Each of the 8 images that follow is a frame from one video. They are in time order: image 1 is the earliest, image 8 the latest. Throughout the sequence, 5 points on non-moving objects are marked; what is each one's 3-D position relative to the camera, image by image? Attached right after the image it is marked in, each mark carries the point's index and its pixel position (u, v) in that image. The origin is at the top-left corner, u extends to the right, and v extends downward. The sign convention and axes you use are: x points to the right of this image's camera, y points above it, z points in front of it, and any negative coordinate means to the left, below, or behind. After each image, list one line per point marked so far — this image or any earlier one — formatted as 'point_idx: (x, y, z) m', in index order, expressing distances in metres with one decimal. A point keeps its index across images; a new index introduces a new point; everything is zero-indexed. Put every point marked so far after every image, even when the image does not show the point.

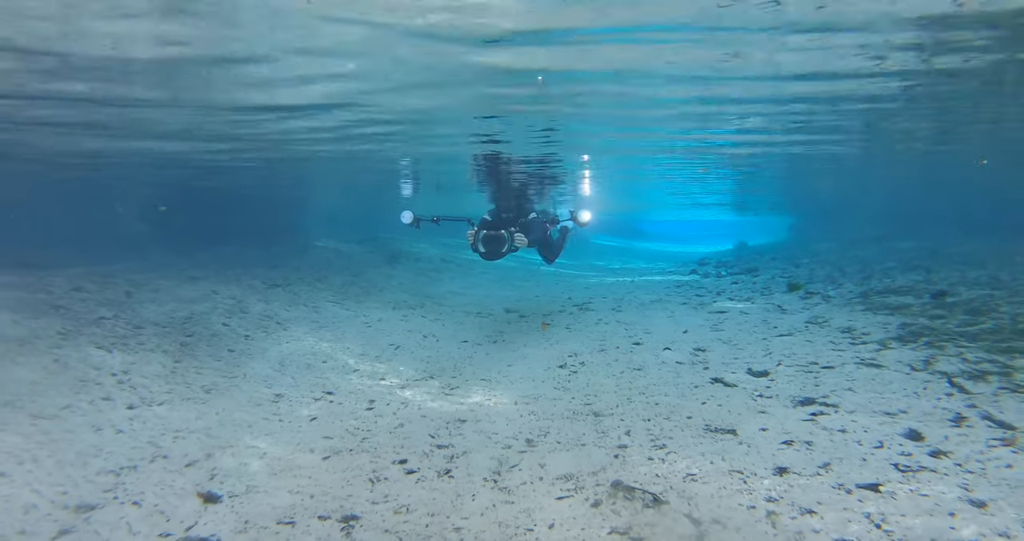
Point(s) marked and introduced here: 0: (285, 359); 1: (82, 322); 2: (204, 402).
0: (-2.4, -0.9, +8.0) m
1: (-4.6, -0.5, +8.2) m
2: (-2.5, -1.1, +6.2) m
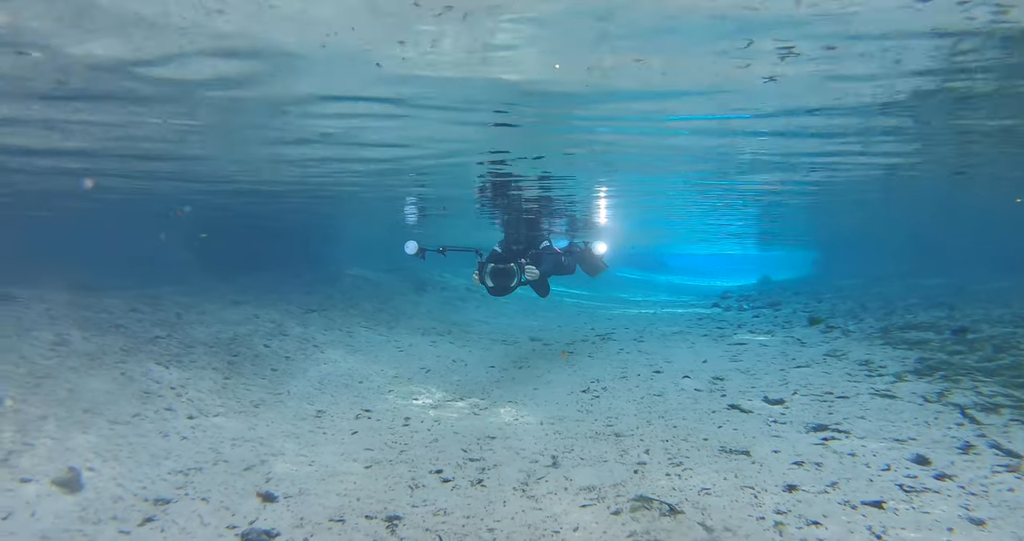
0: (-2.1, -1.2, +8.5) m
1: (-4.3, -0.8, +8.8) m
2: (-2.3, -1.3, +6.7) m
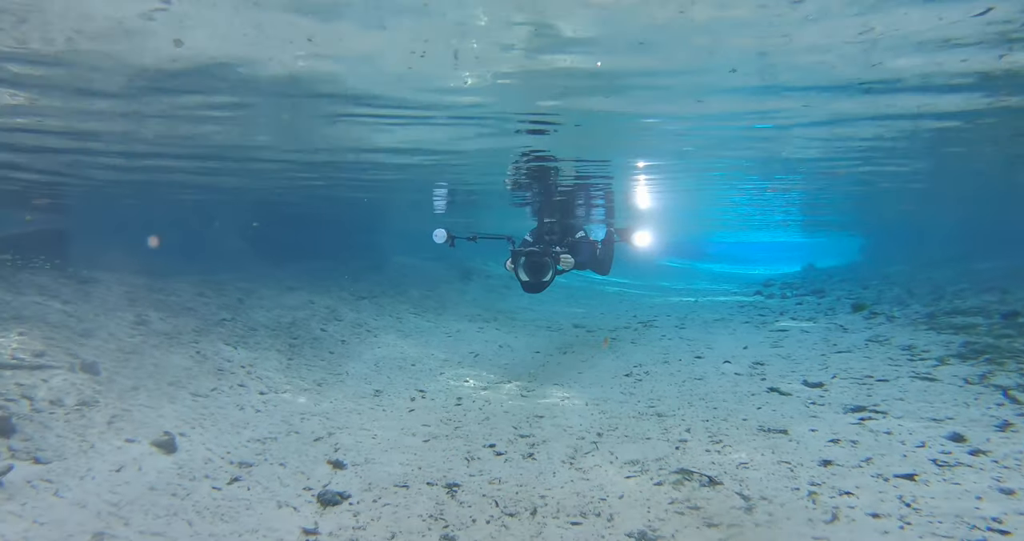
0: (-1.6, -1.1, +9.0) m
1: (-3.7, -0.6, +9.4) m
2: (-1.8, -1.2, +7.2) m
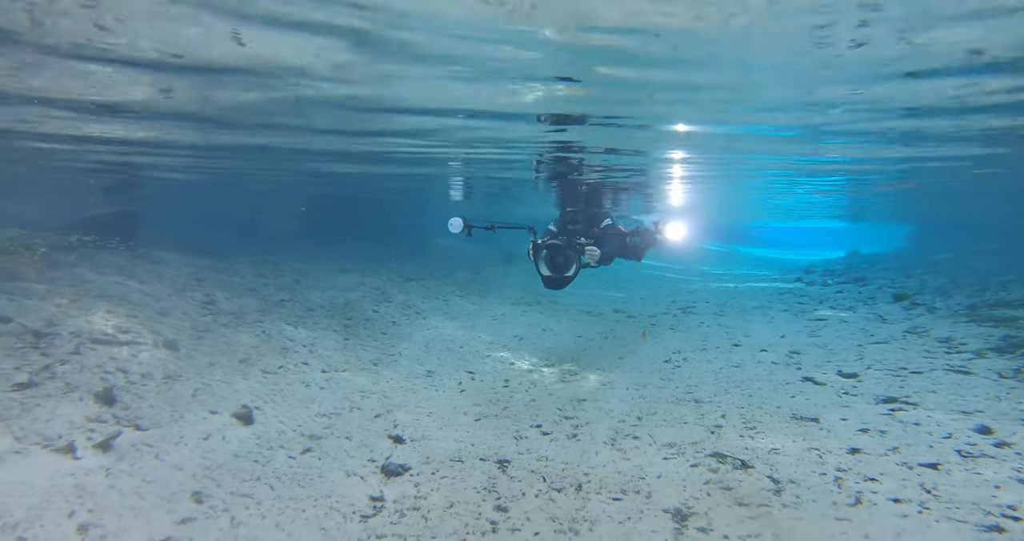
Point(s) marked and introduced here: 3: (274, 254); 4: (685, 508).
0: (-1.0, -0.9, +9.5) m
1: (-3.2, -0.4, +10.0) m
2: (-1.4, -1.0, +7.7) m
3: (-4.8, +0.3, +15.4) m
4: (+1.1, -1.5, +4.7) m
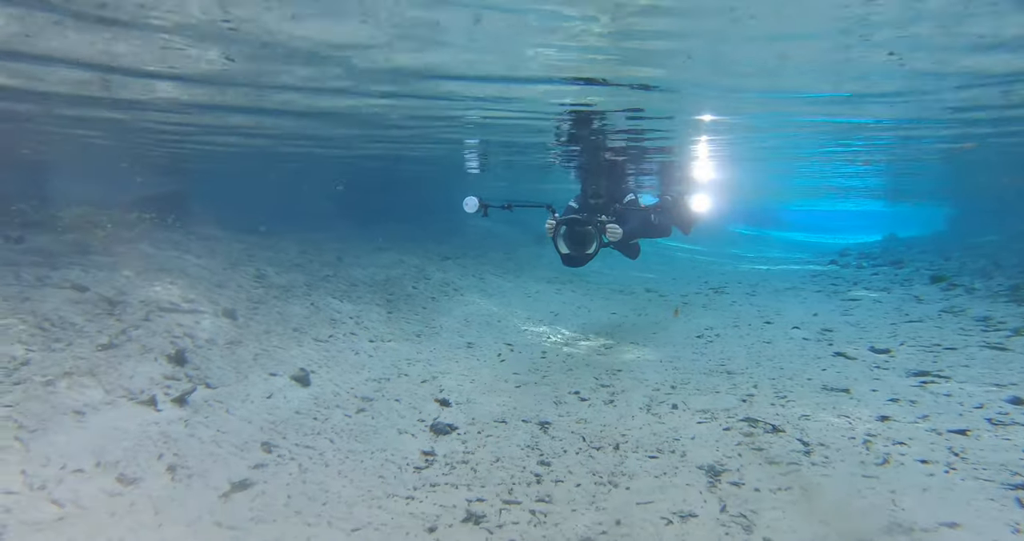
0: (-0.6, -0.6, +9.8) m
1: (-2.7, -0.1, +10.4) m
2: (-1.0, -0.8, +8.1) m
3: (-4.1, +0.8, +15.9) m
4: (+1.3, -1.3, +5.0) m
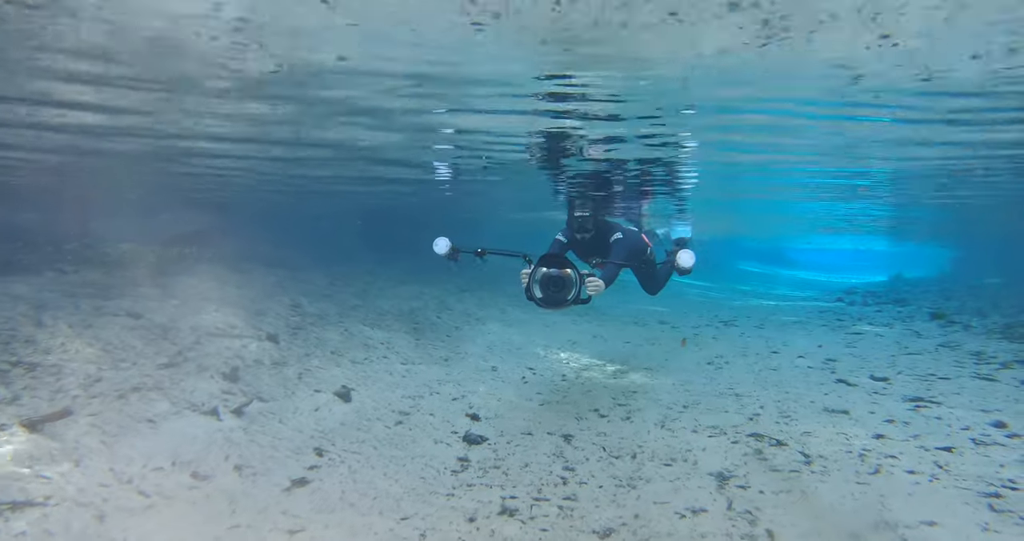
0: (-0.3, -1.0, +10.4) m
1: (-2.4, -0.5, +11.0) m
2: (-0.7, -1.1, +8.6) m
3: (-3.8, +0.1, +16.5) m
4: (+1.5, -1.5, +5.5) m
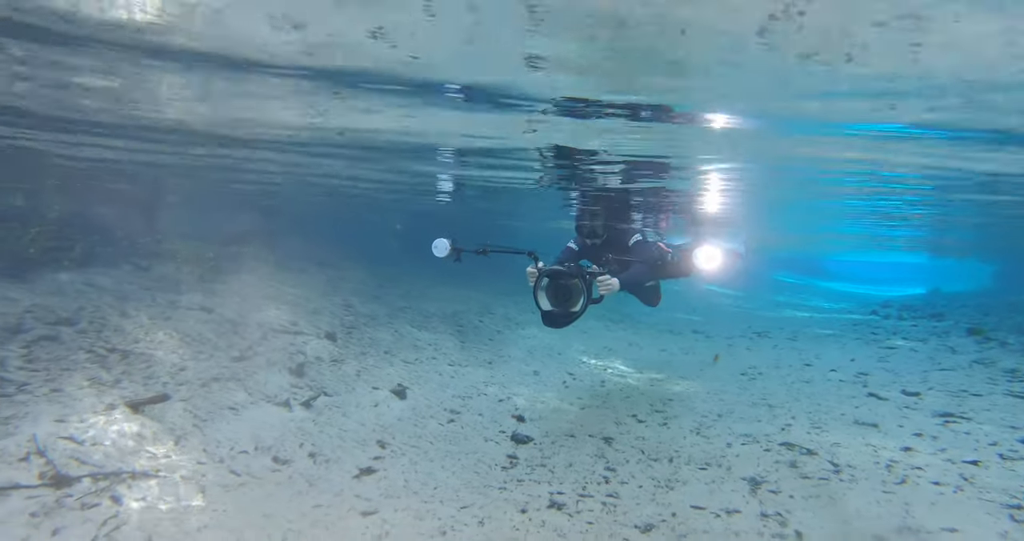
0: (+0.3, -1.1, +10.8) m
1: (-1.8, -0.6, +11.5) m
2: (-0.2, -1.2, +9.1) m
3: (-2.9, 0.0, +17.1) m
4: (+1.9, -1.6, +5.8) m
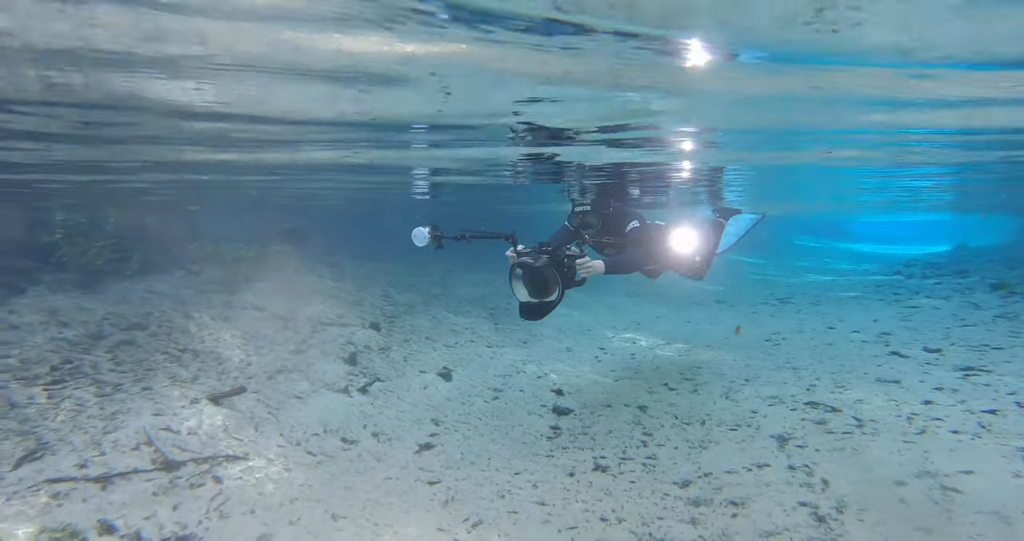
0: (+0.7, -0.8, +11.3) m
1: (-1.3, -0.4, +12.0) m
2: (+0.2, -1.0, +9.6) m
3: (-2.3, +0.3, +17.7) m
4: (+2.3, -1.4, +6.3) m
